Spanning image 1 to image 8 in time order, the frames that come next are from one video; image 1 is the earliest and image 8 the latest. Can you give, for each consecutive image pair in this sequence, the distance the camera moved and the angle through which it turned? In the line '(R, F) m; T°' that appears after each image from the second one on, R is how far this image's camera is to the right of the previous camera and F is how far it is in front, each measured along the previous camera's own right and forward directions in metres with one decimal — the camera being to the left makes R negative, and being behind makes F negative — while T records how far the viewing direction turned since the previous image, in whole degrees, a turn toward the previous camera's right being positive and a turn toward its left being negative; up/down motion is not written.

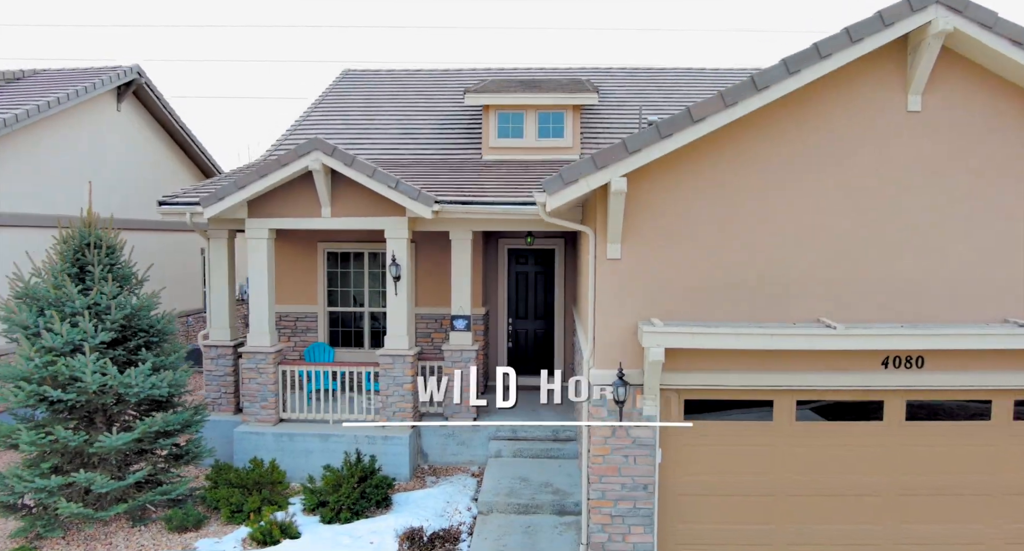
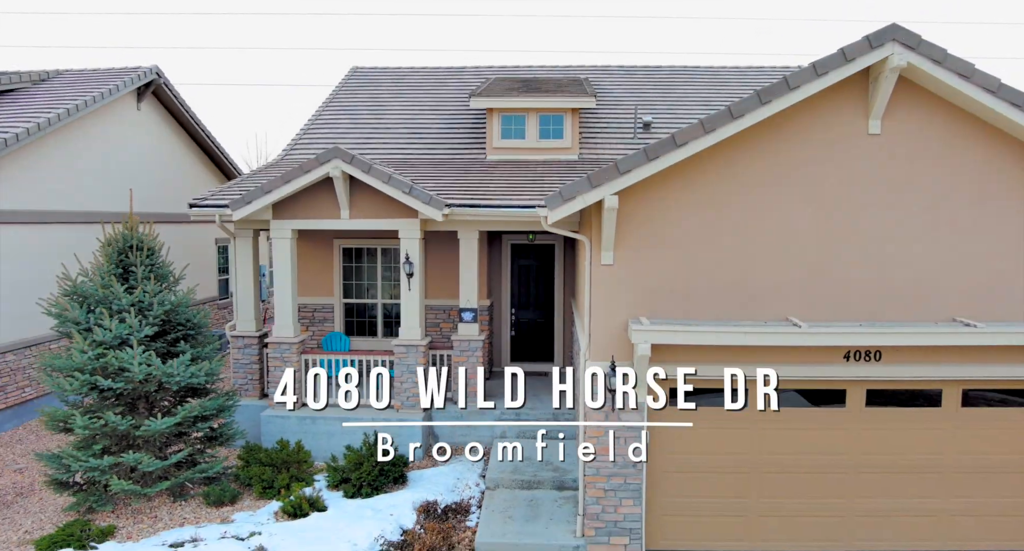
(-0.1, -0.7) m; 0°
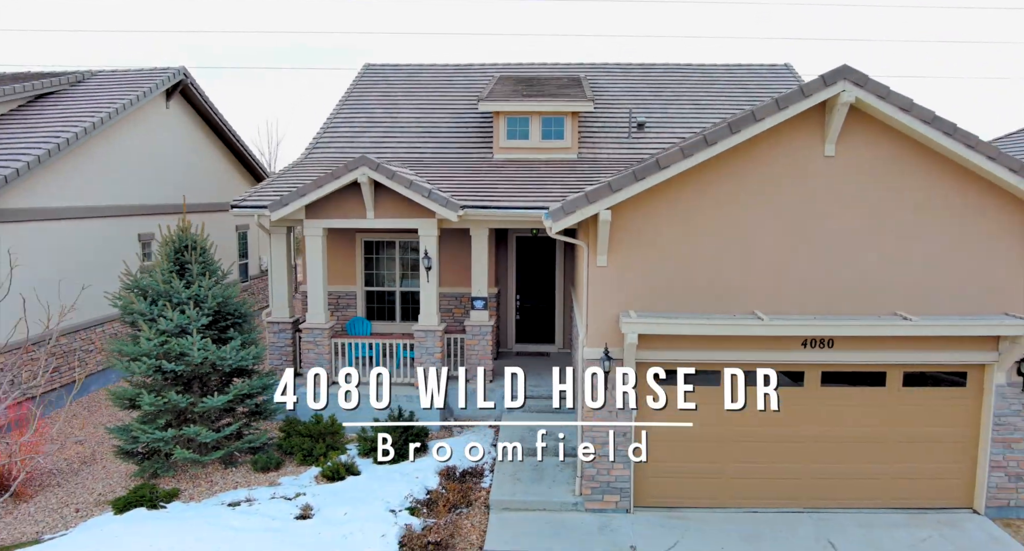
(-0.1, -1.1) m; 0°
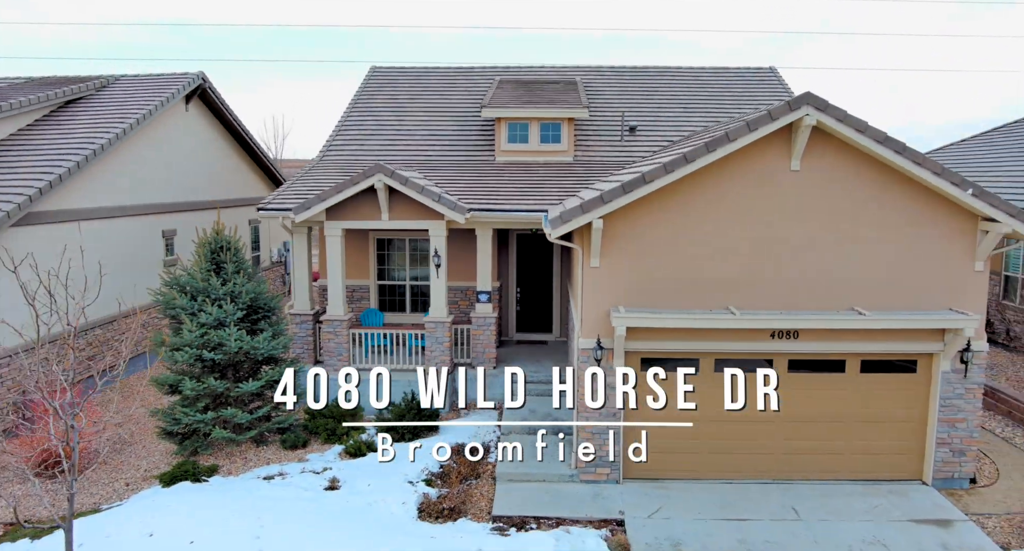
(-0.1, -1.0) m; 0°
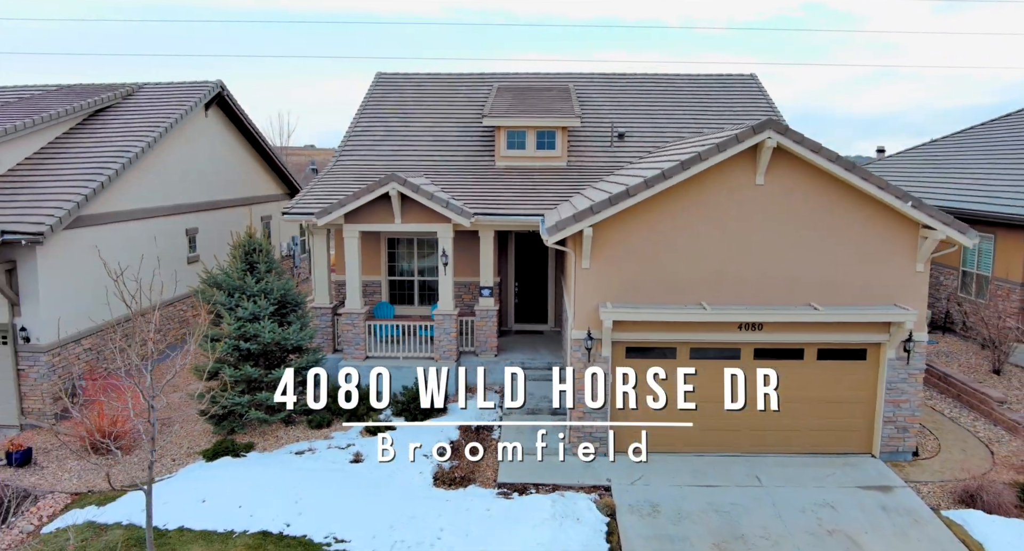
(-0.1, -1.2) m; +1°
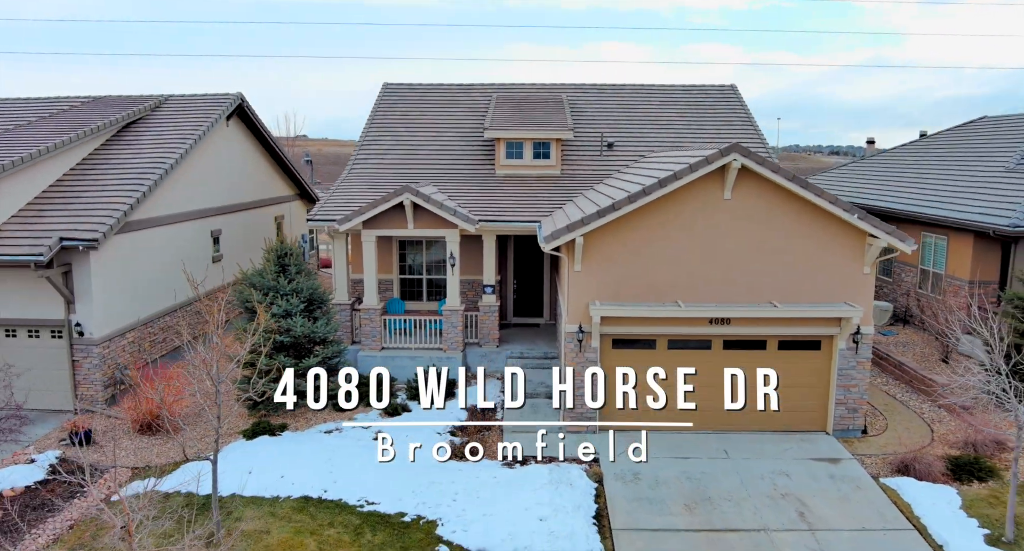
(-0.2, -1.5) m; +1°
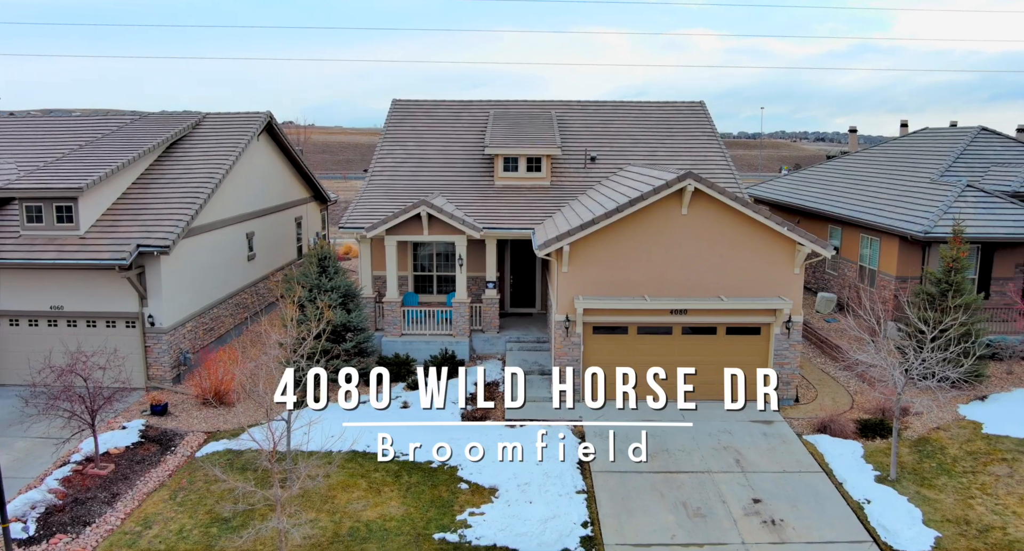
(-0.3, -2.7) m; +1°
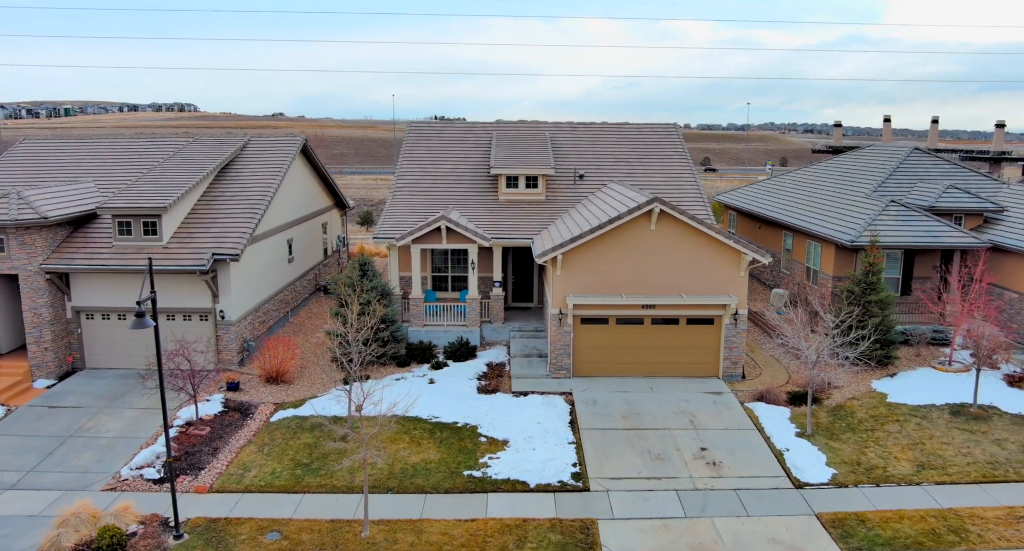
(-0.4, -3.6) m; +1°
